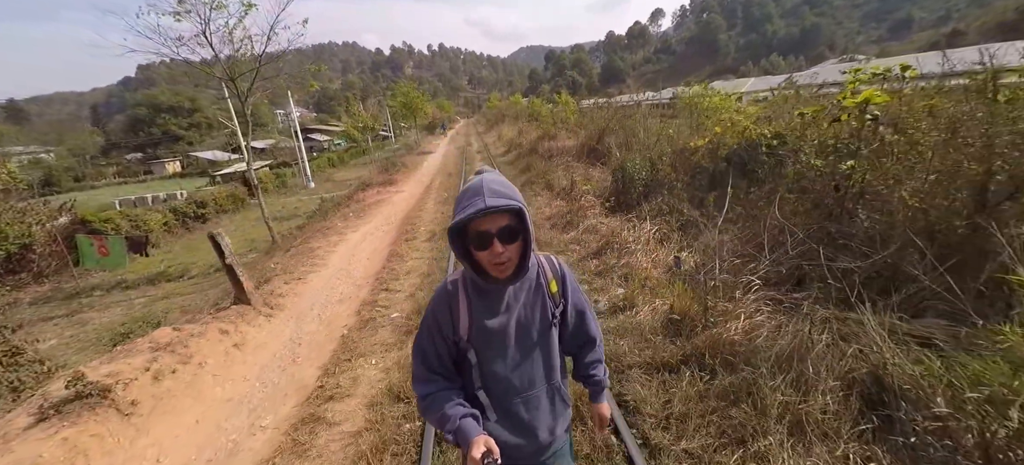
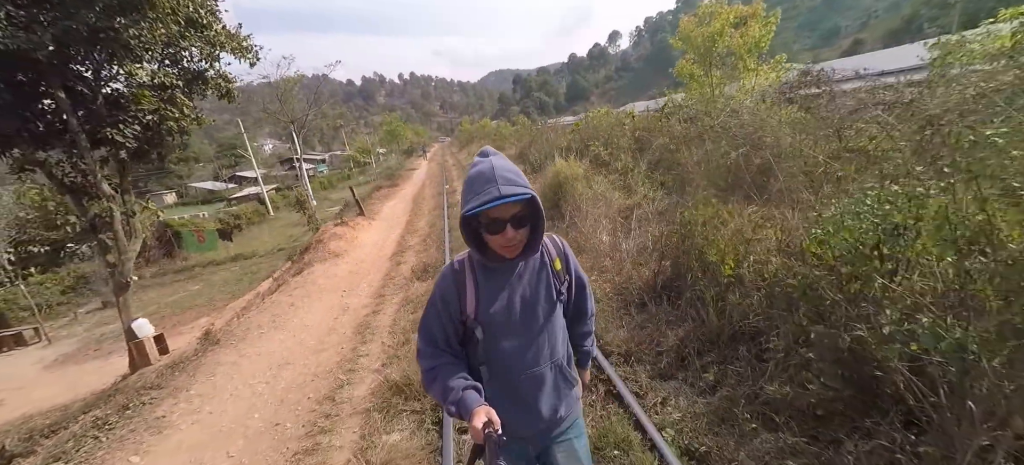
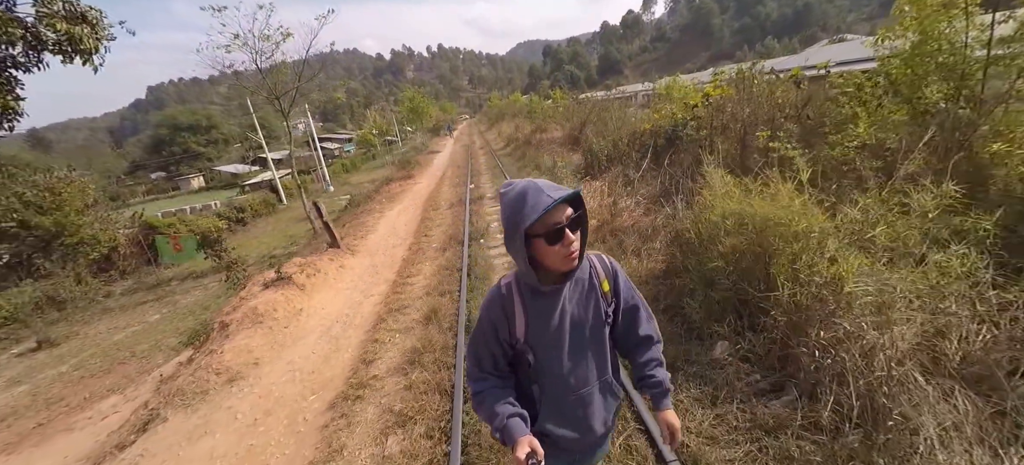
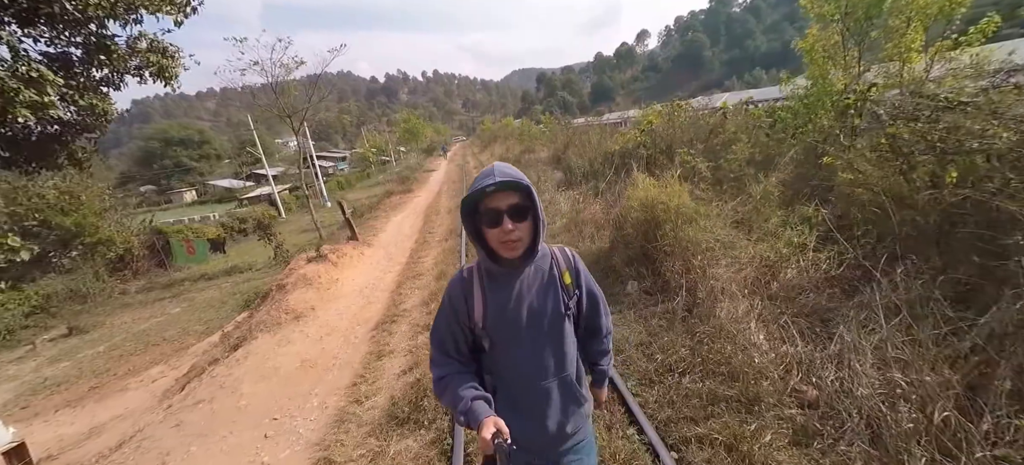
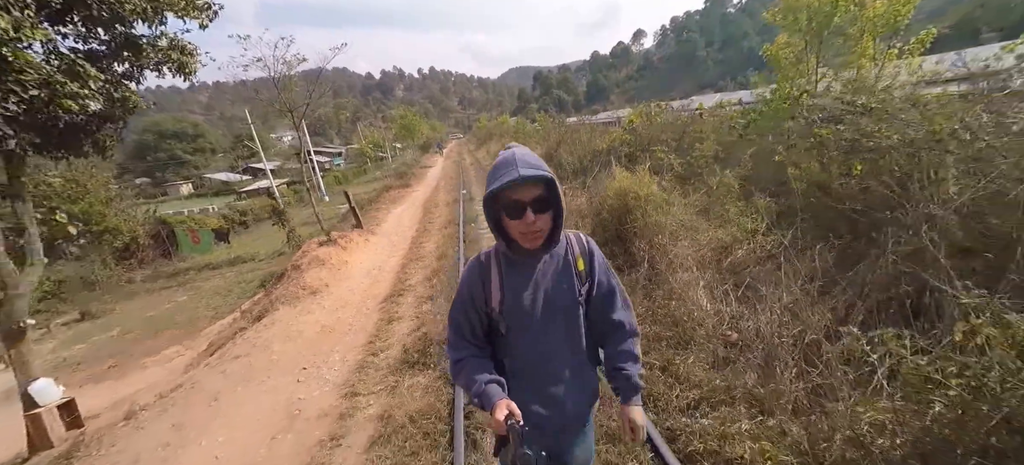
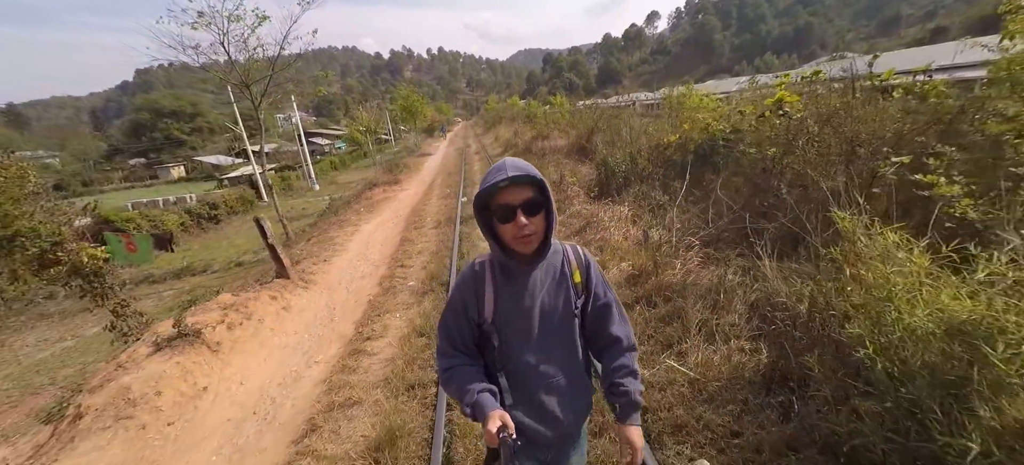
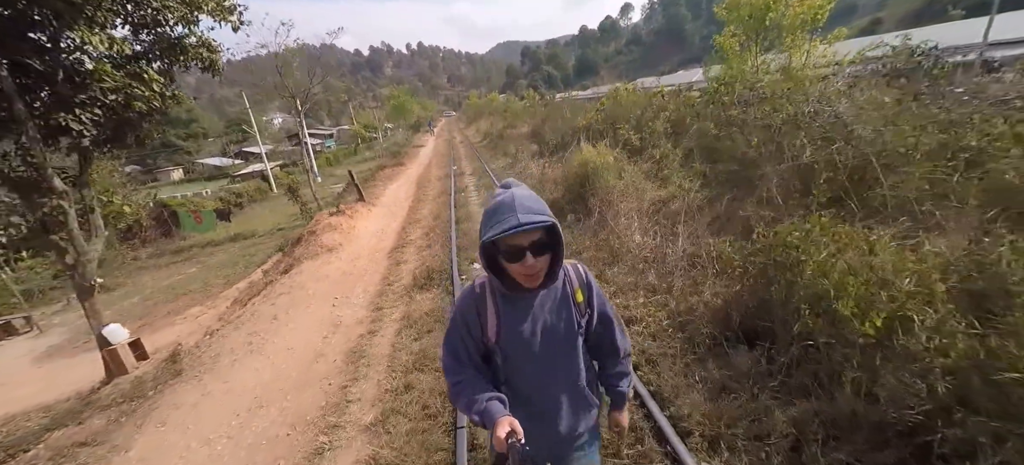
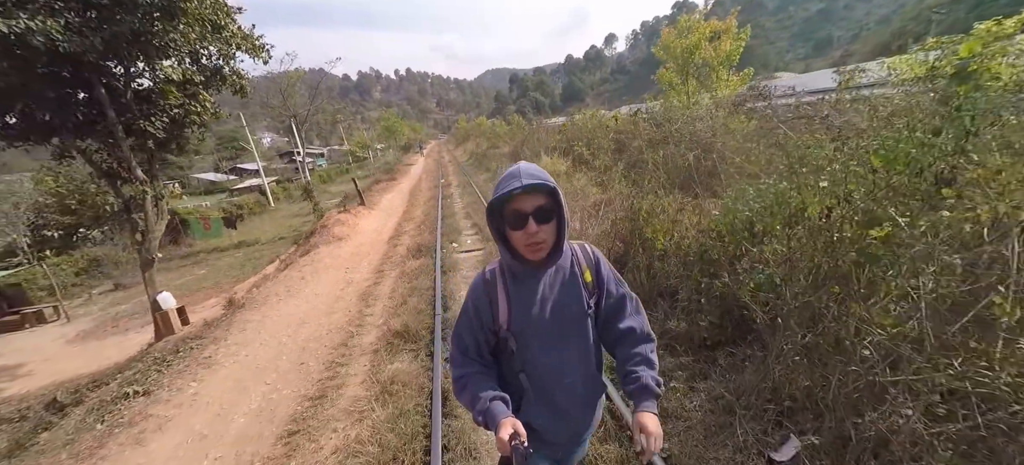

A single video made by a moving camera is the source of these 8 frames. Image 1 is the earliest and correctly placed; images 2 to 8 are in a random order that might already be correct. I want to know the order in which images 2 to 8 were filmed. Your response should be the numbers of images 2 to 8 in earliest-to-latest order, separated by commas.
6, 3, 4, 5, 7, 2, 8
